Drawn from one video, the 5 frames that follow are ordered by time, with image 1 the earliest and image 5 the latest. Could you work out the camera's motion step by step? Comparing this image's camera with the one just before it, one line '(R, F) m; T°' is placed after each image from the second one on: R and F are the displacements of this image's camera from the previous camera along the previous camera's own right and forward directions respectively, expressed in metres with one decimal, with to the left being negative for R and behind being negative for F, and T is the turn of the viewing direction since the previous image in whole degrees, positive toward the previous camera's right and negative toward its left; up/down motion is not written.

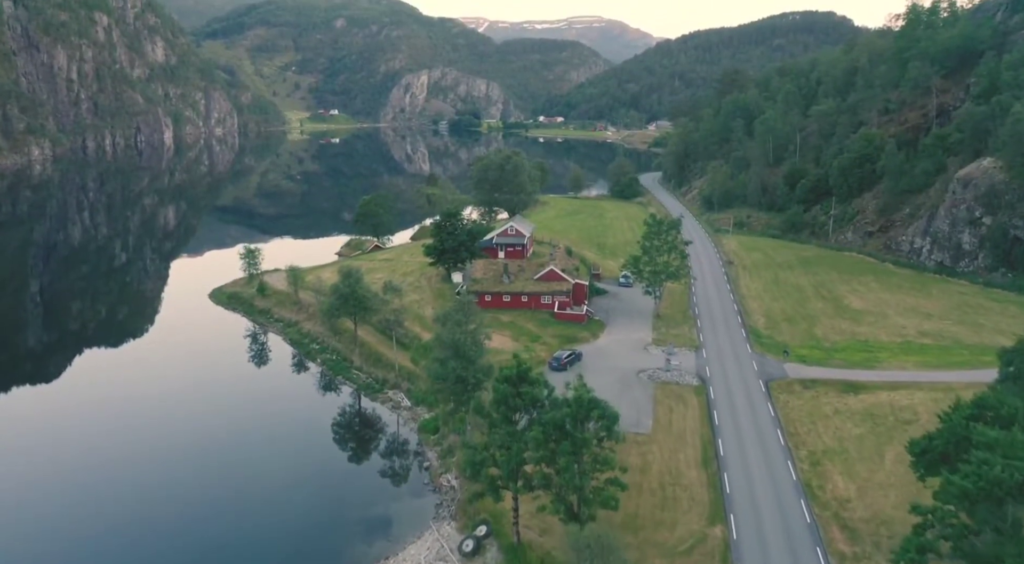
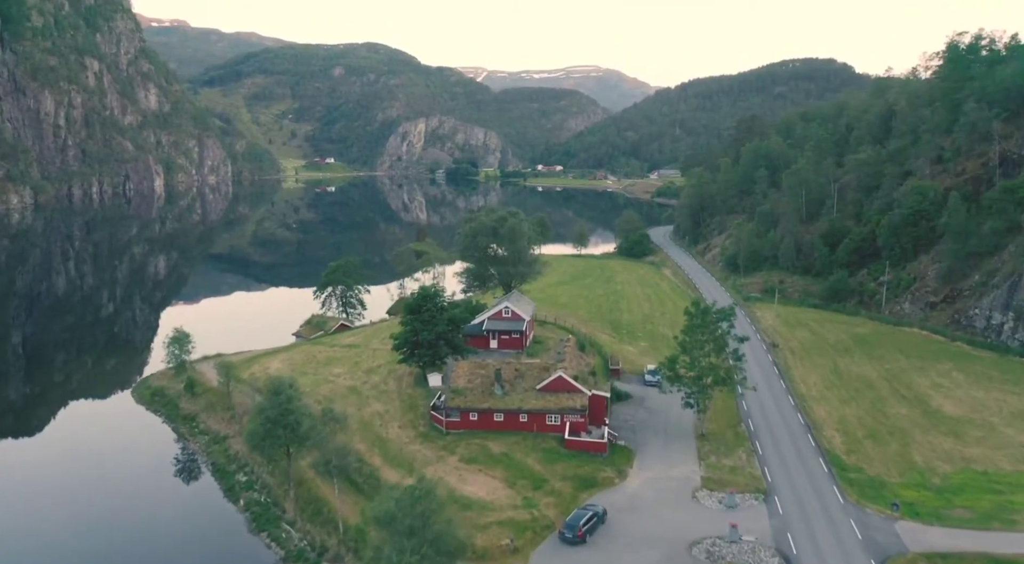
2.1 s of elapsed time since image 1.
(+0.2, +12.5) m; 0°
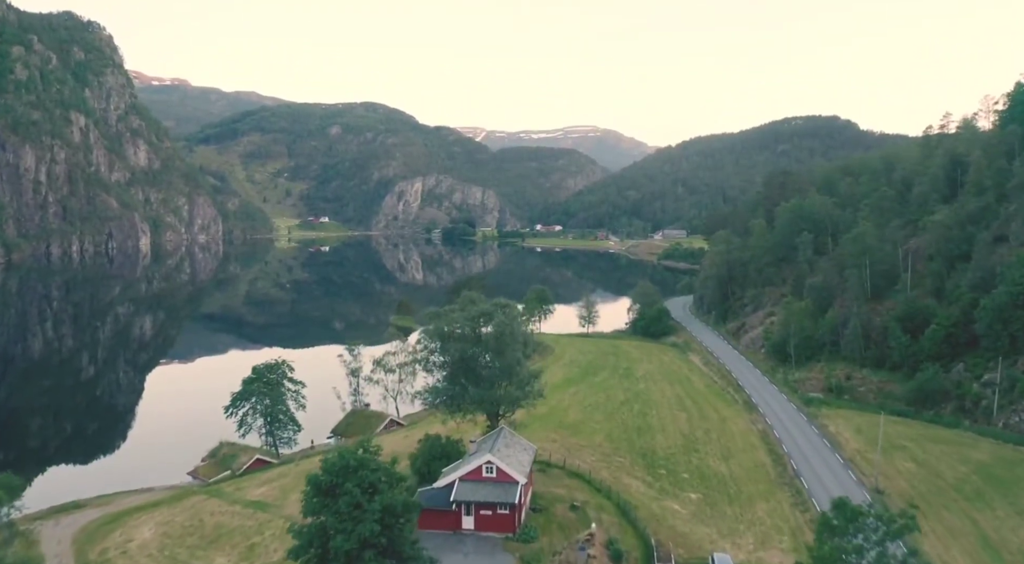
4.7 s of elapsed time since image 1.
(+0.5, +16.5) m; 0°
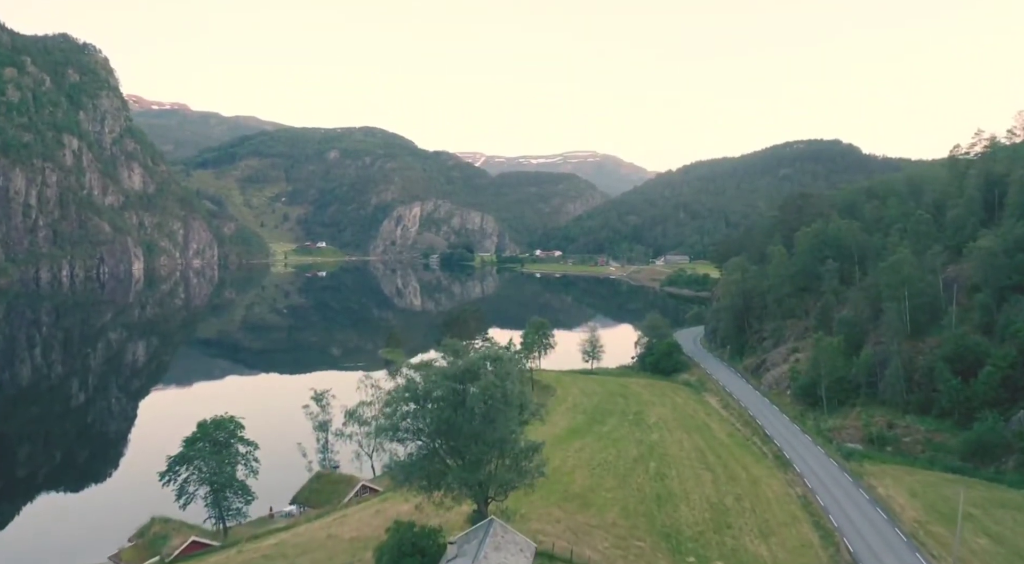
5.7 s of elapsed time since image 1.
(+0.2, +7.1) m; 0°
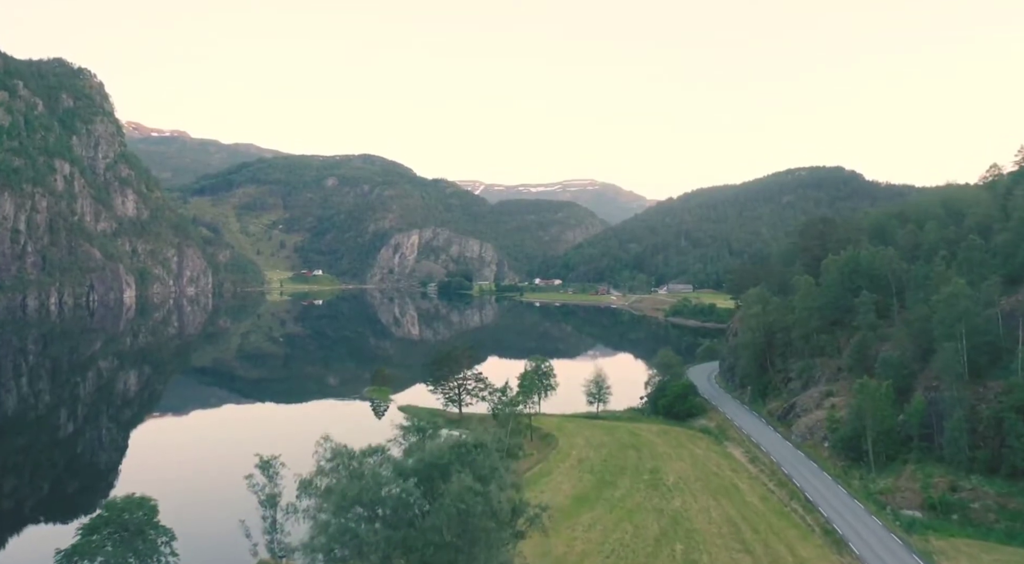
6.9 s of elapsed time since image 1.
(+0.3, +7.9) m; 0°
